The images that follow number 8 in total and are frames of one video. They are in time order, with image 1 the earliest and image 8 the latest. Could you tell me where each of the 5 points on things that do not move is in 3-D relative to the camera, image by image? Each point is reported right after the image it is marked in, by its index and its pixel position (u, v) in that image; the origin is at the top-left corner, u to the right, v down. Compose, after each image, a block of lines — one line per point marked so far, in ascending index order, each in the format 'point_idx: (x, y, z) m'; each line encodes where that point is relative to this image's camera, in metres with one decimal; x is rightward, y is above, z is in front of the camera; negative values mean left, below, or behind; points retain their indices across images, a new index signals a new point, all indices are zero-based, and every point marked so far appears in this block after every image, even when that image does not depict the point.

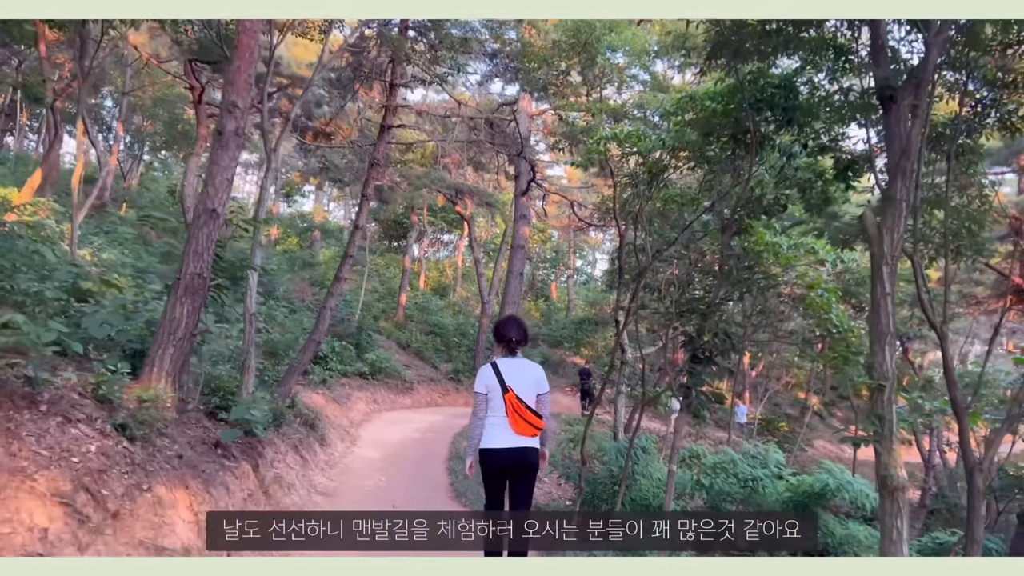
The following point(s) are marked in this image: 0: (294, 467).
0: (-2.3, -1.8, +7.1) m
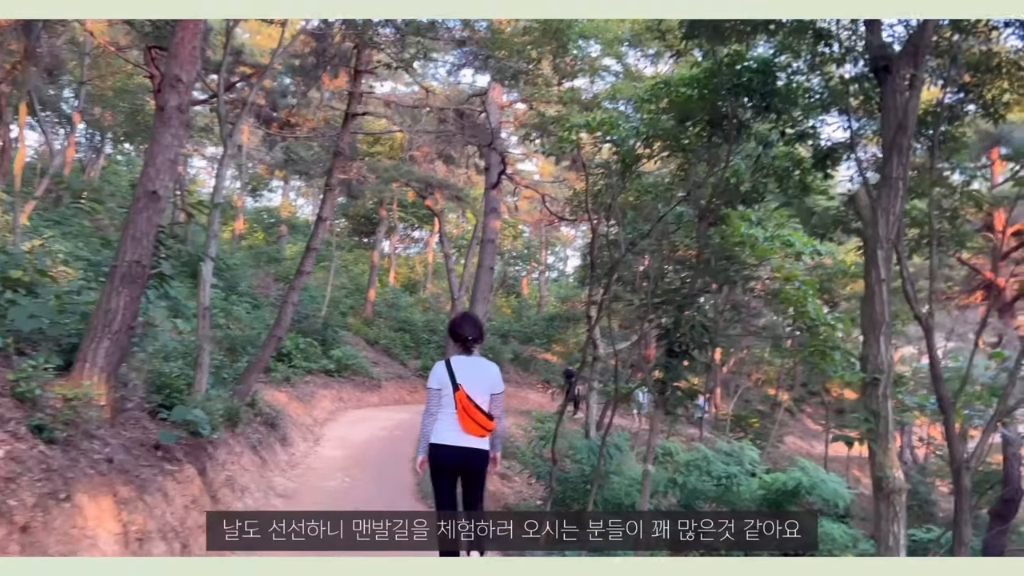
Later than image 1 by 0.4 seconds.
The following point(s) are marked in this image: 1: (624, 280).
0: (-2.6, -1.8, +6.8) m
1: (+1.1, +0.1, +6.6) m
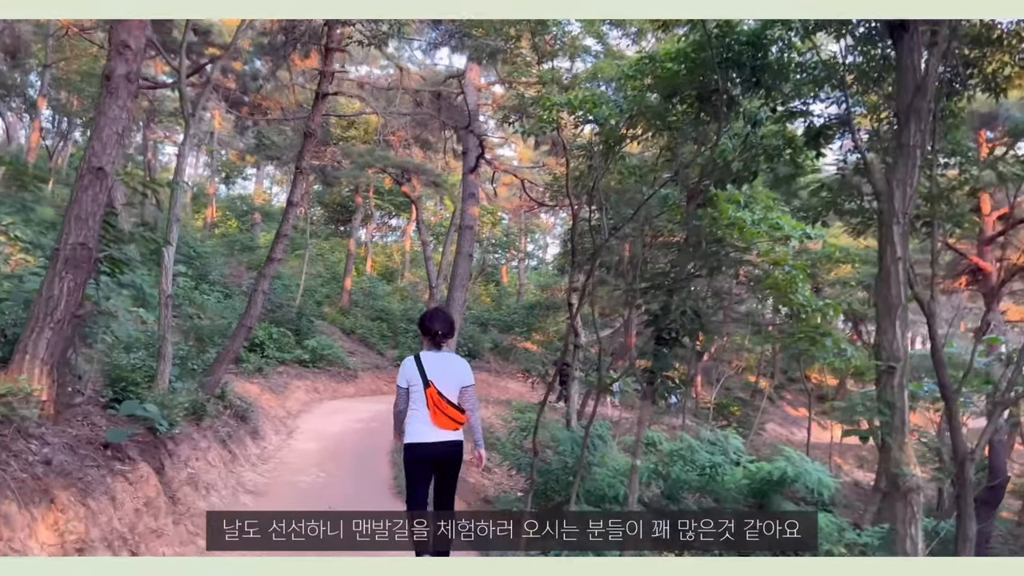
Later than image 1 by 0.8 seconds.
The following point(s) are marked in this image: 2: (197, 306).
0: (-2.7, -1.6, +6.4) m
1: (+0.9, +0.2, +6.4) m
2: (-4.7, -0.3, +10.4) m
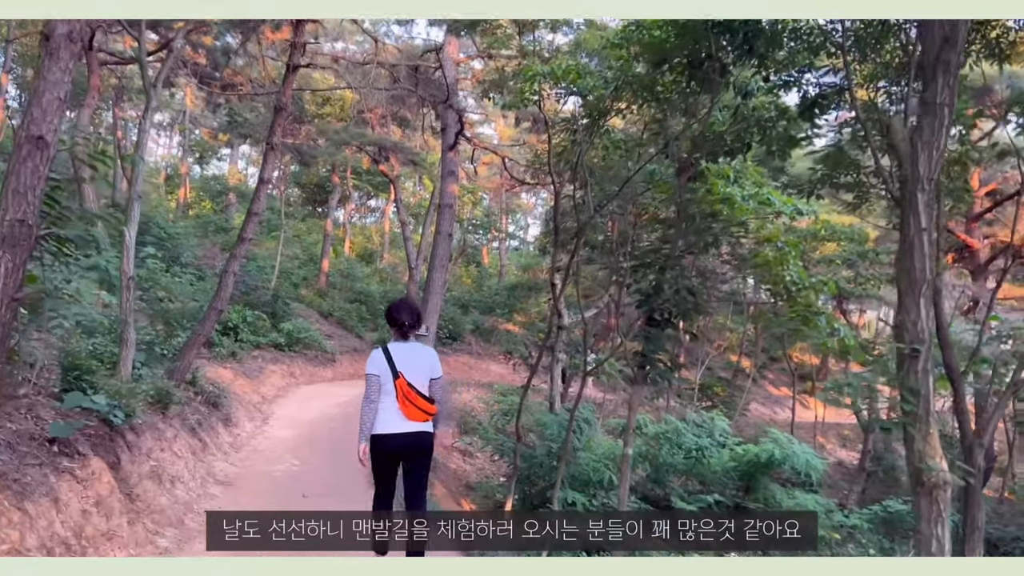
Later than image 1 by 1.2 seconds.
0: (-2.9, -1.5, +6.2) m
1: (+0.7, +0.4, +6.2) m
2: (-5.0, 0.0, +10.0) m
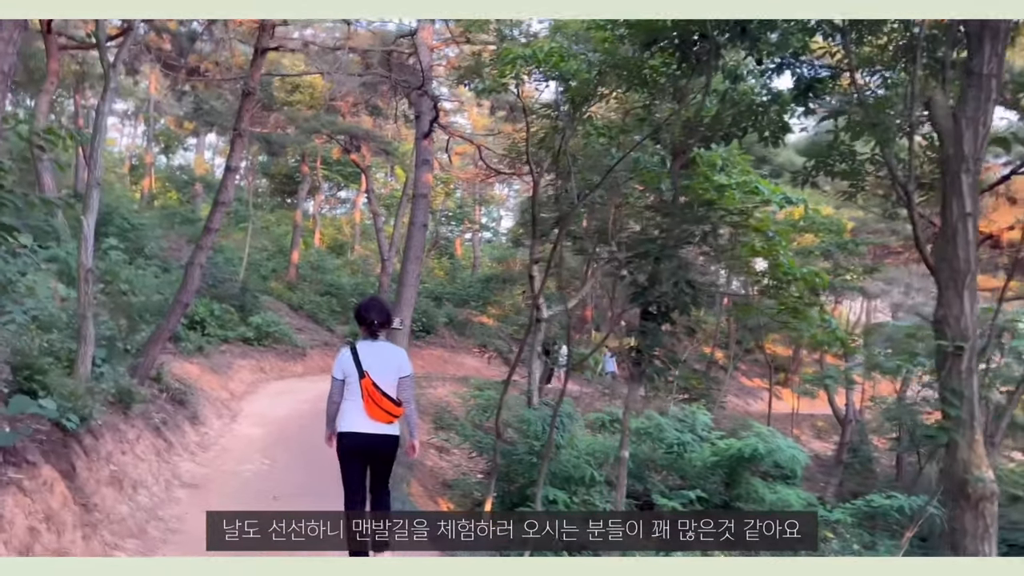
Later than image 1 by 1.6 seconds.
0: (-3.1, -1.4, +5.8) m
1: (+0.5, +0.5, +6.0) m
2: (-5.3, +0.1, +9.6) m
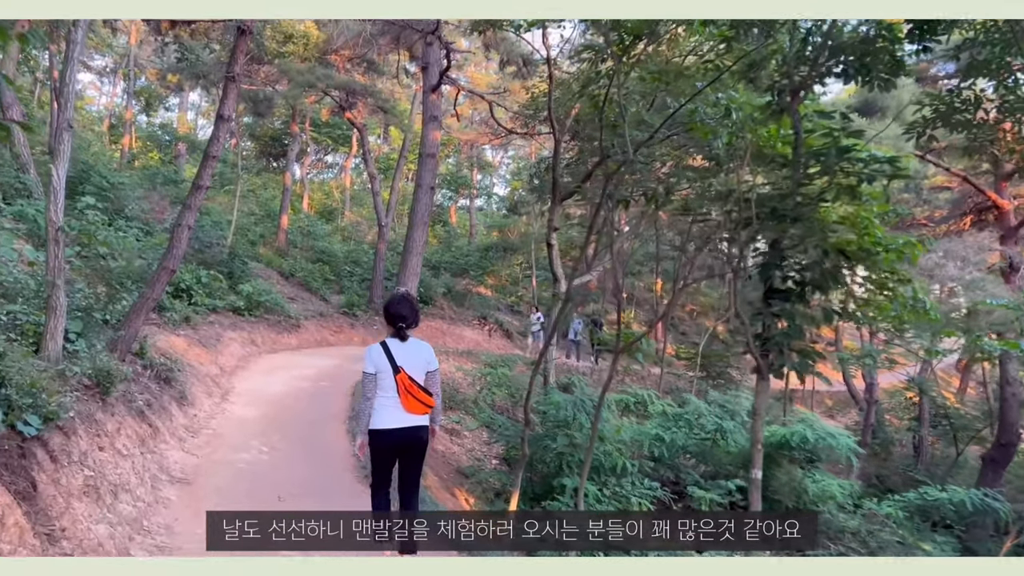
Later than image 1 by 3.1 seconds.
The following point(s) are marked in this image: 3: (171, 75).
0: (-2.8, -1.2, +5.1) m
1: (+0.8, +0.7, +5.2) m
2: (-5.0, +0.5, +8.7) m
3: (-9.5, +6.0, +19.6) m
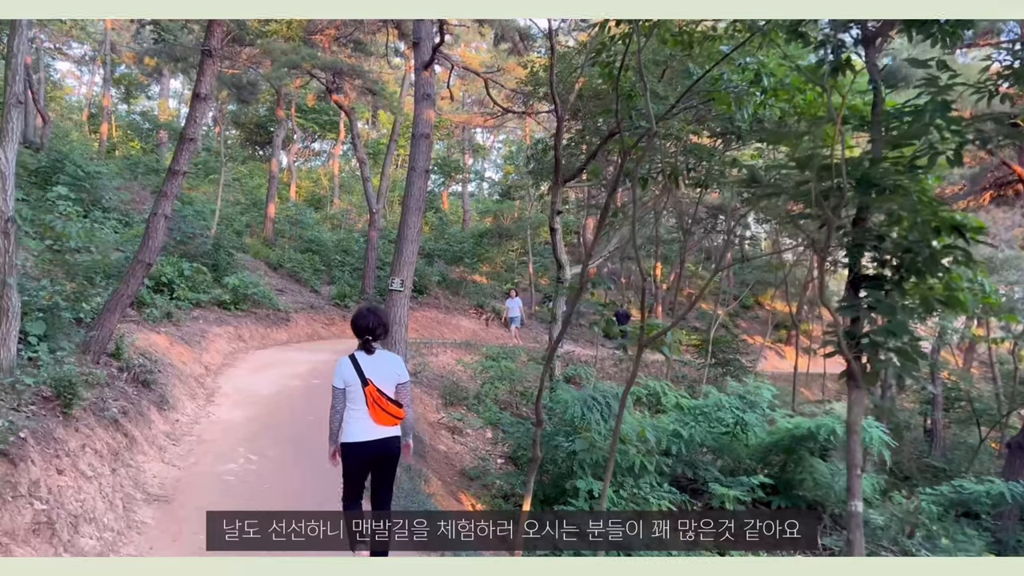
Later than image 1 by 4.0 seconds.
0: (-2.7, -1.1, +4.5) m
1: (+0.9, +0.8, +4.7) m
2: (-5.0, +0.6, +8.1) m
3: (-9.8, +6.2, +18.8) m
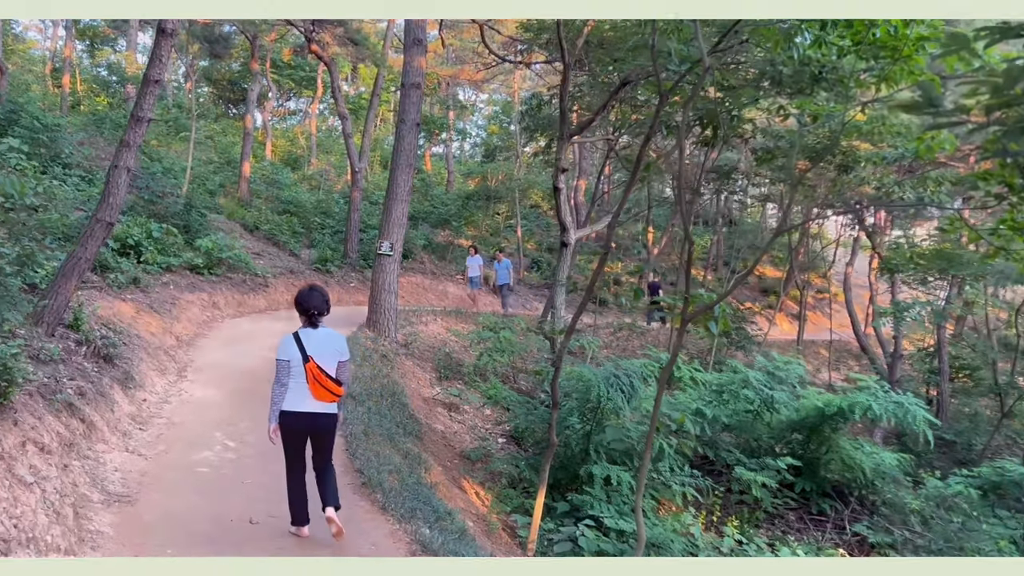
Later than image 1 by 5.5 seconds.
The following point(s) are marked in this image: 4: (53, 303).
0: (-2.6, -0.9, +3.9) m
1: (+1.0, +1.0, +4.0) m
2: (-5.0, +1.0, +7.3) m
3: (-10.0, +7.1, +17.5) m
4: (-3.7, -0.1, +5.6) m
